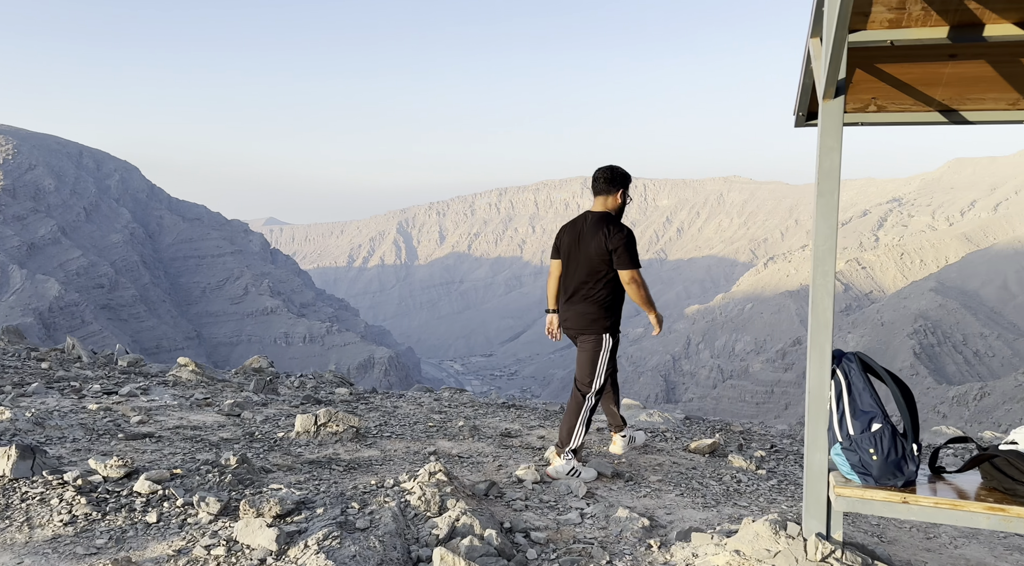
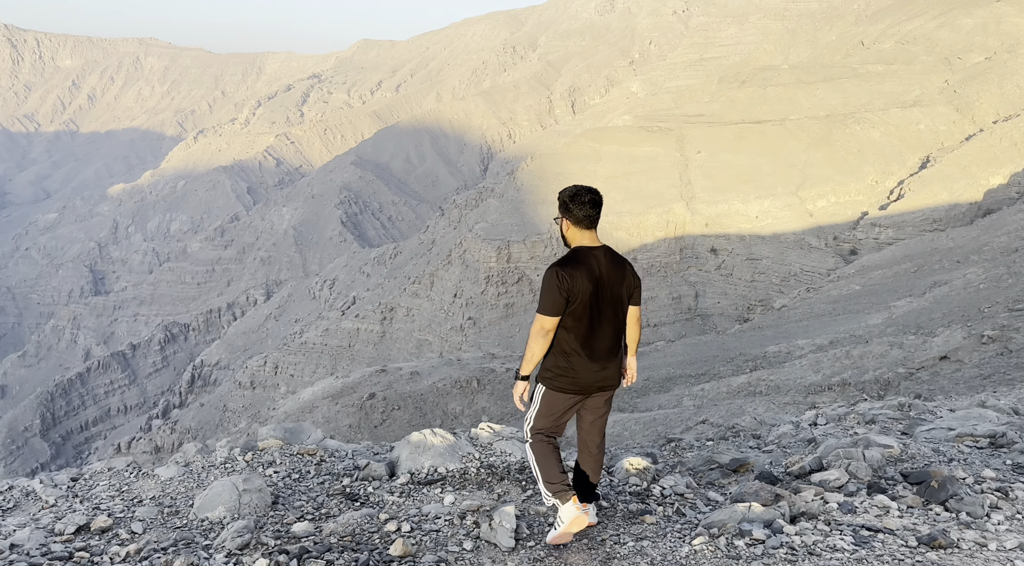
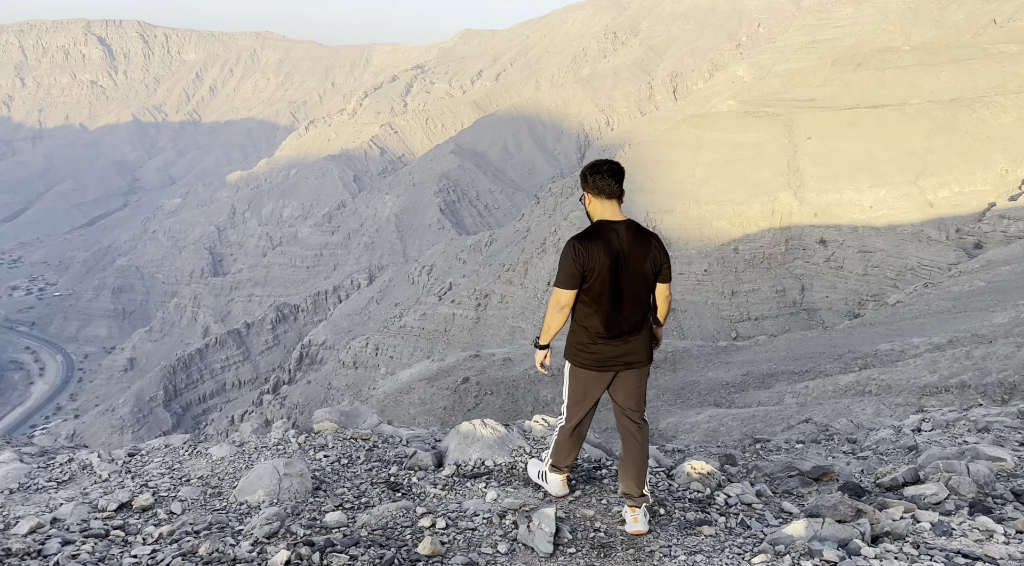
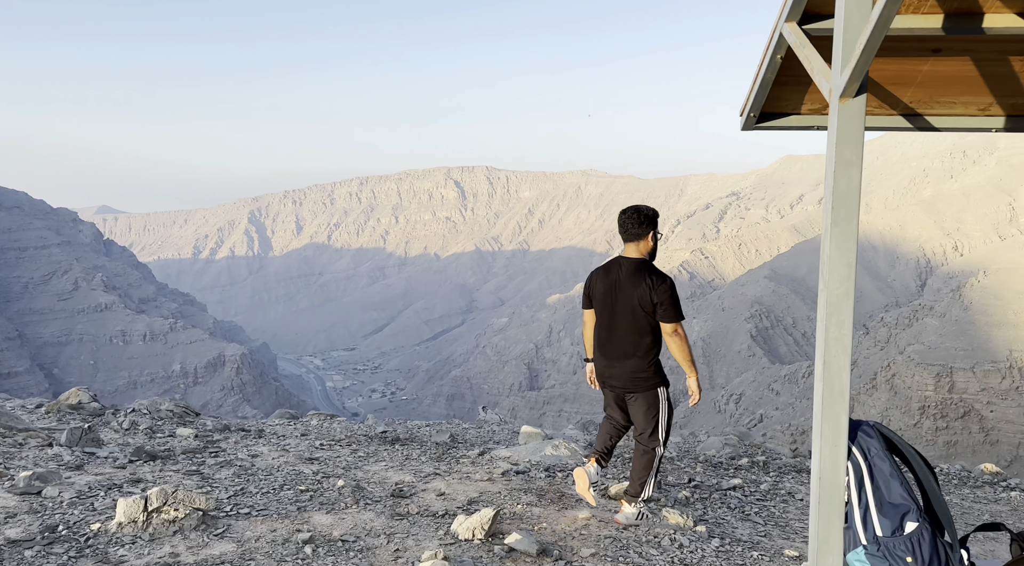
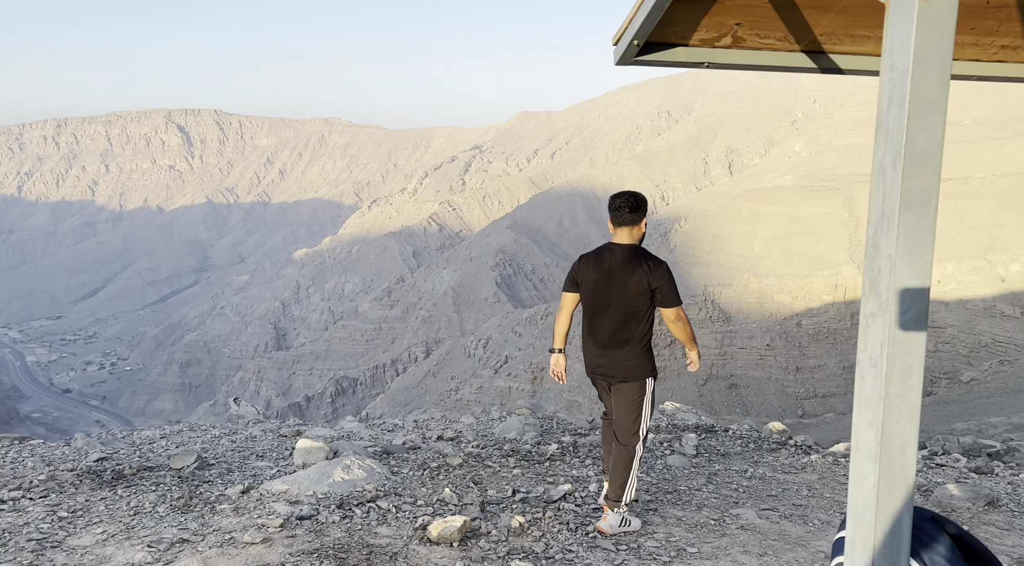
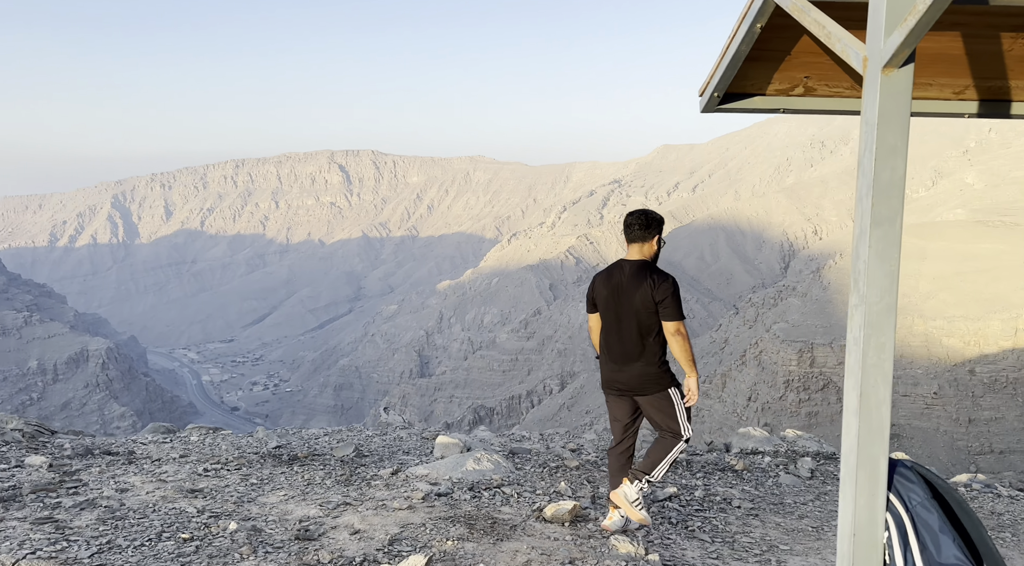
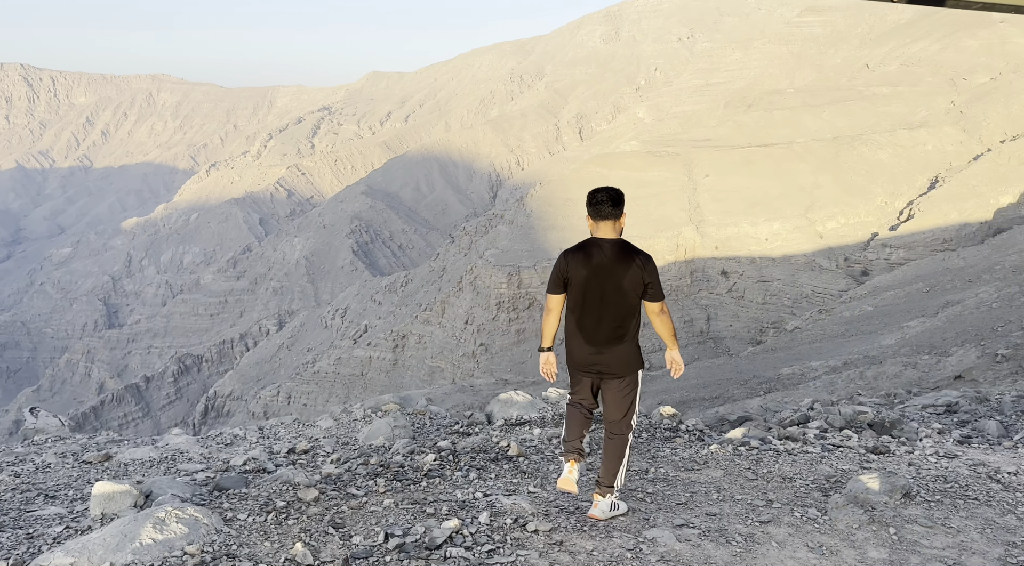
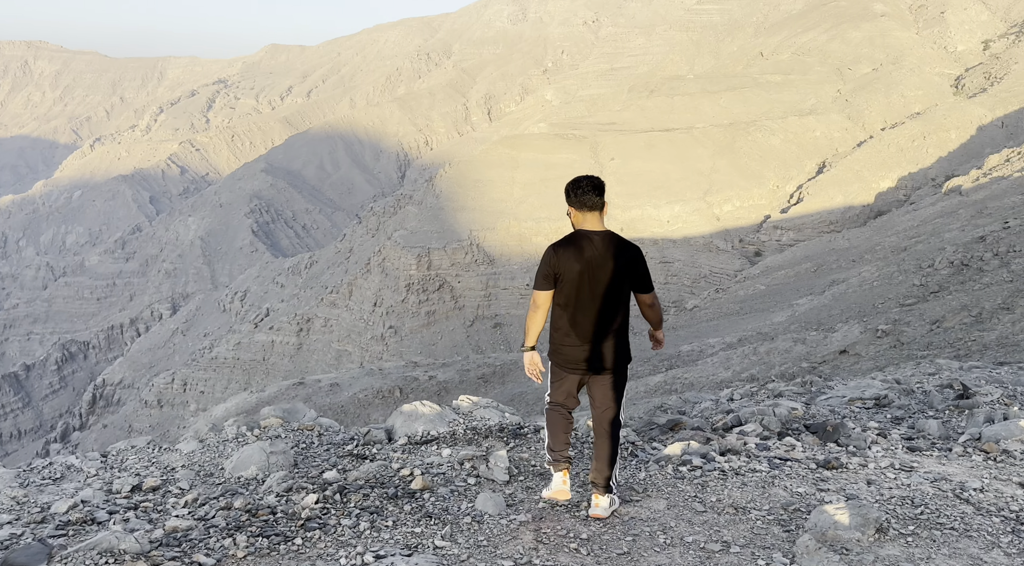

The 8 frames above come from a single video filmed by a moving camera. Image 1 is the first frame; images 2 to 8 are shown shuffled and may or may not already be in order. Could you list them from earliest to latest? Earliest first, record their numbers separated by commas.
4, 6, 5, 7, 8, 2, 3
